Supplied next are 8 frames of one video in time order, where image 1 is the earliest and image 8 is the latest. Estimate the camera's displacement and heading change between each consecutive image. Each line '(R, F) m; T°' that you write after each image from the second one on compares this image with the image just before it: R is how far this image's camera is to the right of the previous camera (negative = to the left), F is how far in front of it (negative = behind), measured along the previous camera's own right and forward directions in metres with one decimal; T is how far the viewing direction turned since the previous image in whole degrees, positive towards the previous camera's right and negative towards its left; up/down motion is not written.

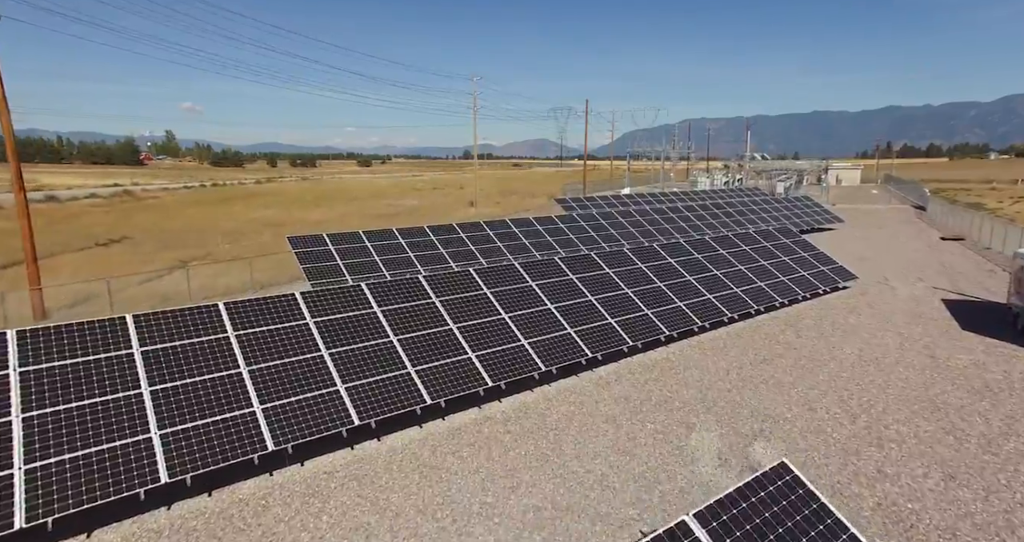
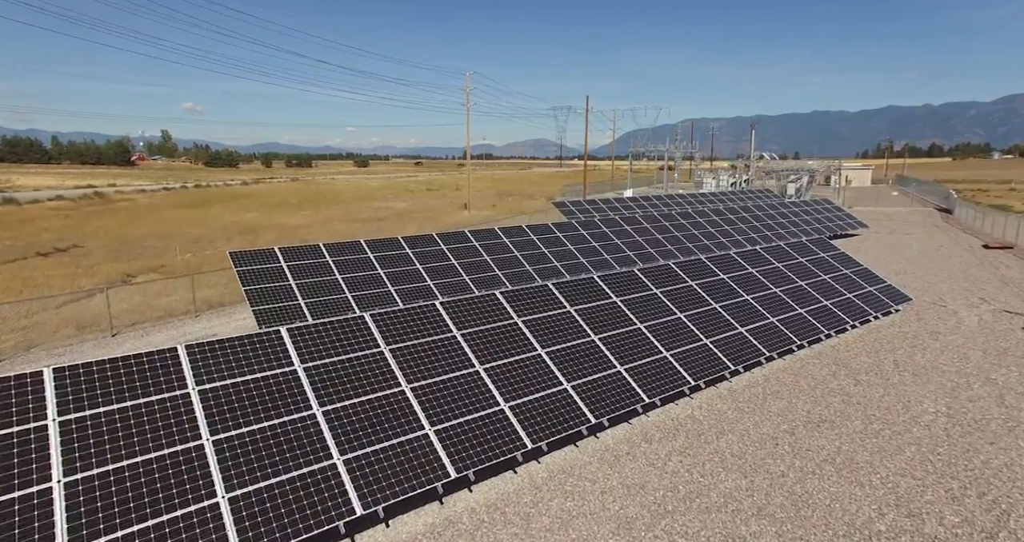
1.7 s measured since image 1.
(+0.5, +4.1) m; 0°
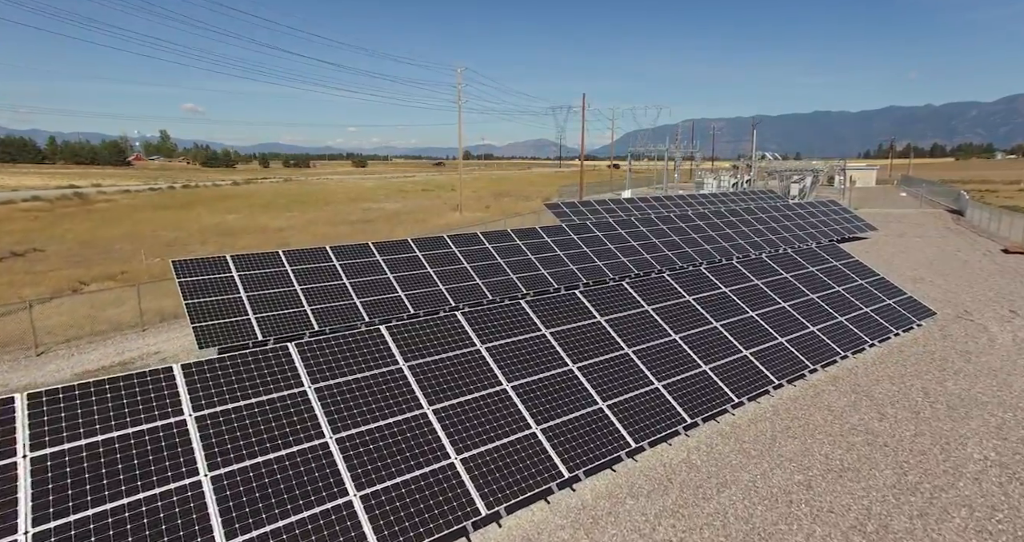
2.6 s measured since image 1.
(+0.9, +2.2) m; 0°
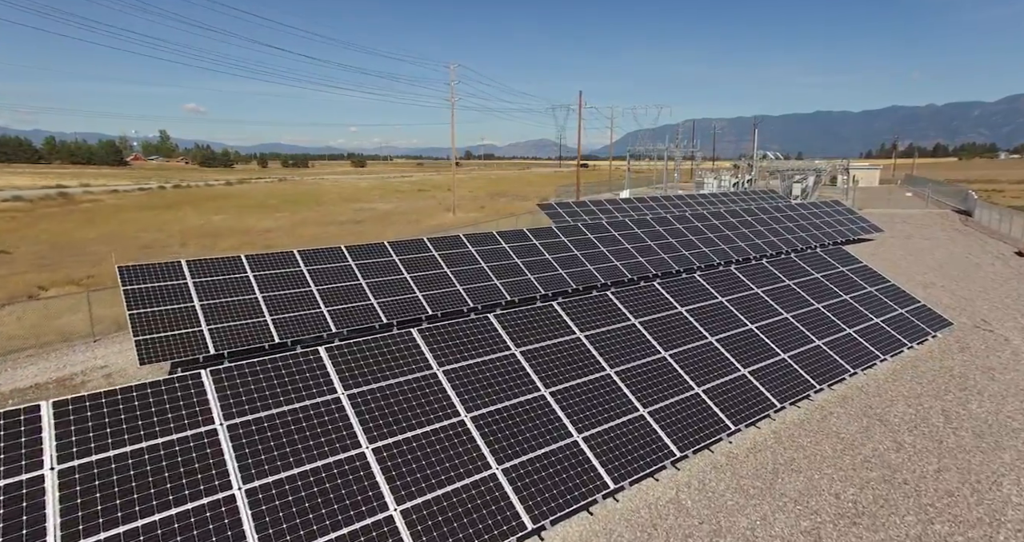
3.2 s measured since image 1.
(+0.8, +1.6) m; 0°
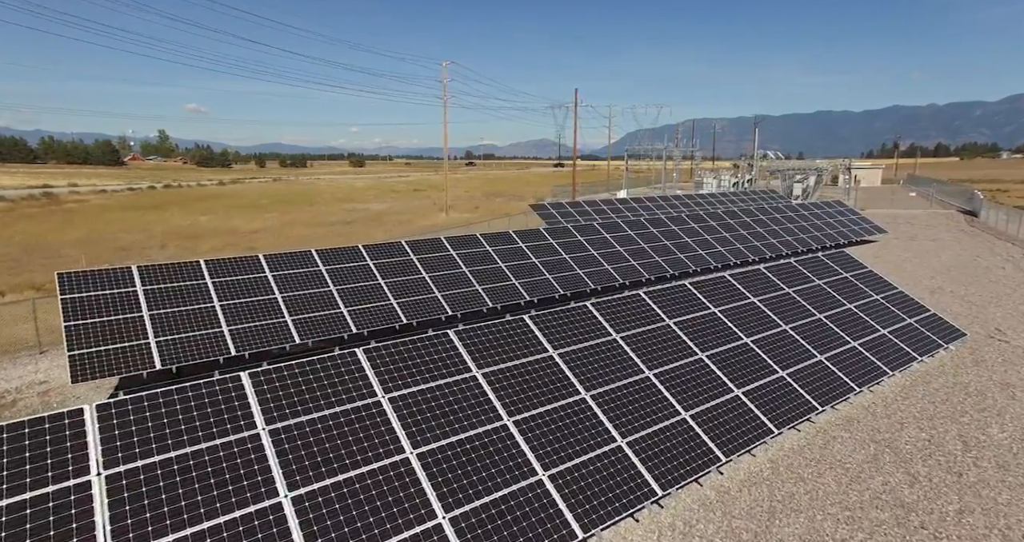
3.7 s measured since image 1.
(+0.8, +1.3) m; 0°
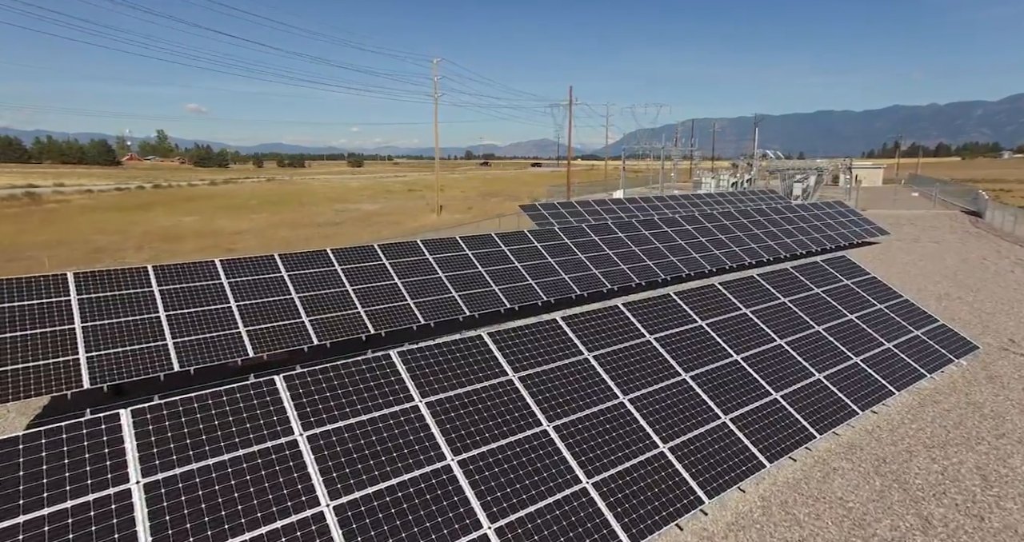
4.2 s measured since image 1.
(+0.9, +1.4) m; 0°
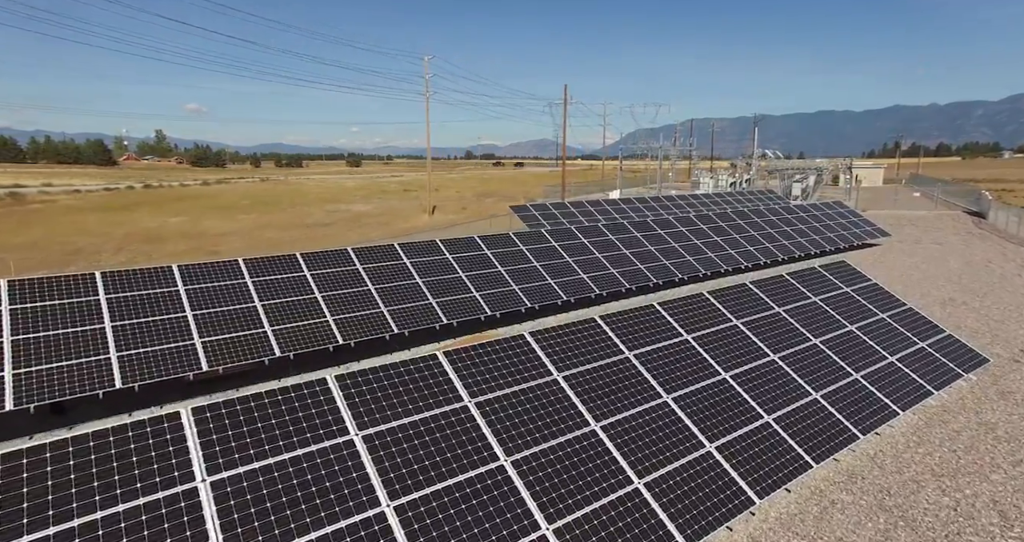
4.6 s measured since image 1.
(+0.7, +1.1) m; 0°
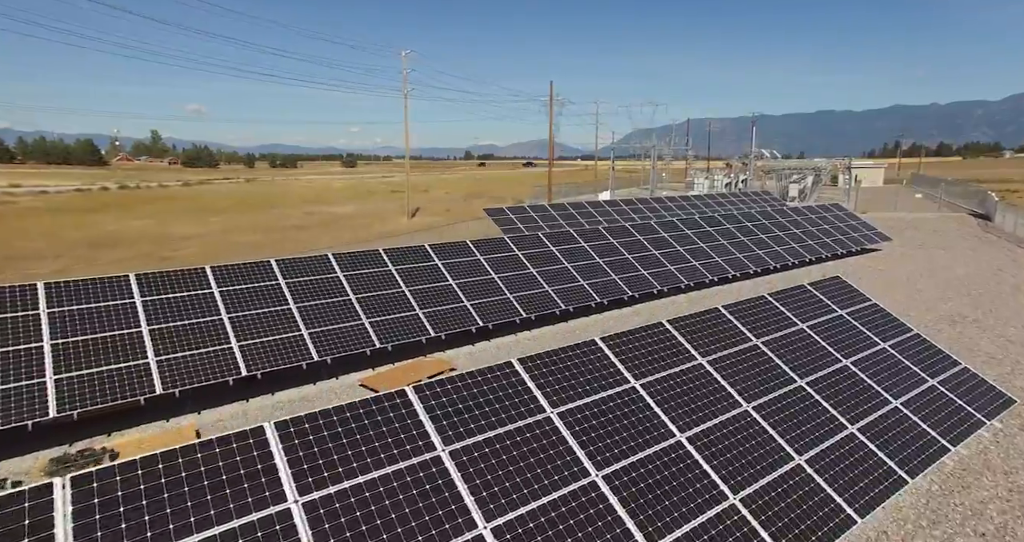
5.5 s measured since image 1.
(+1.8, +2.6) m; 0°
